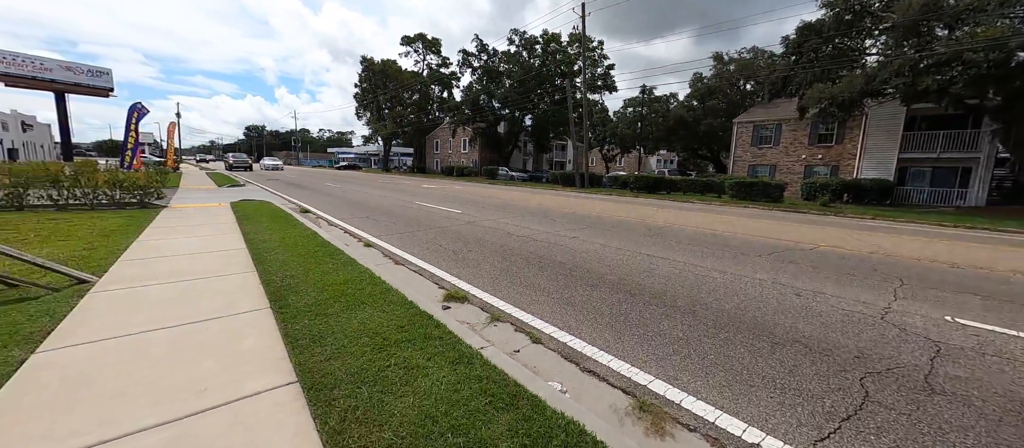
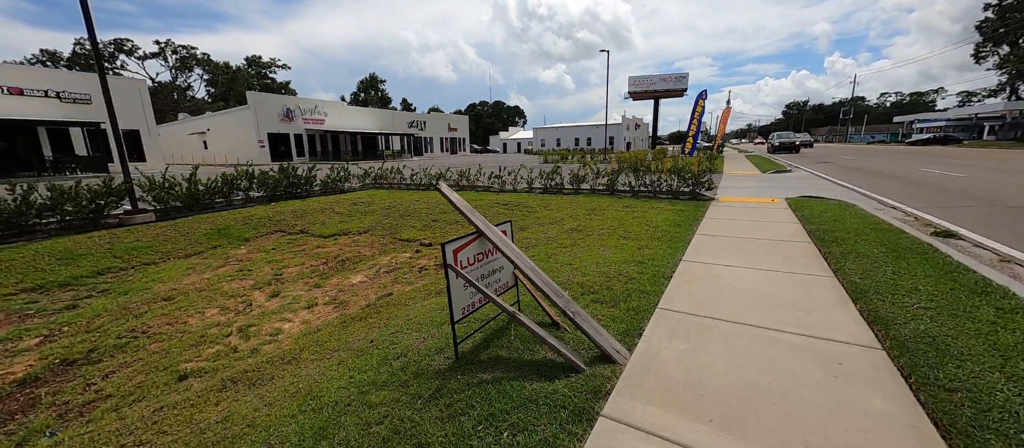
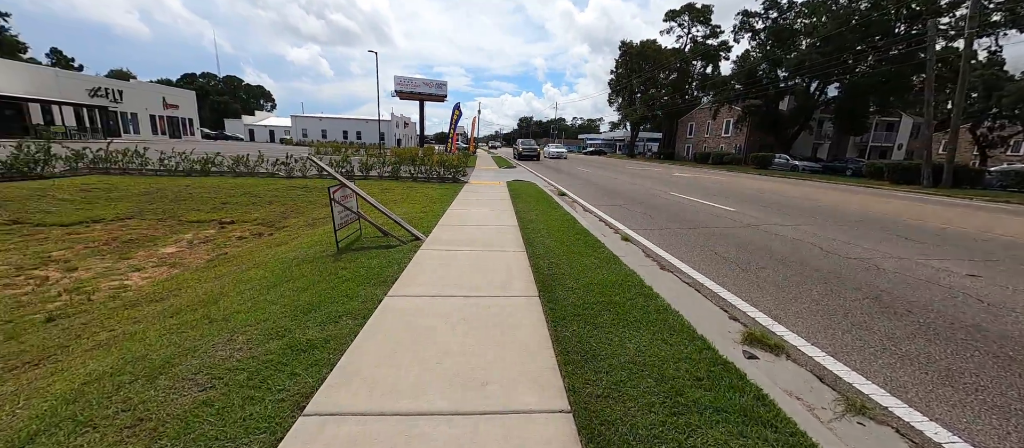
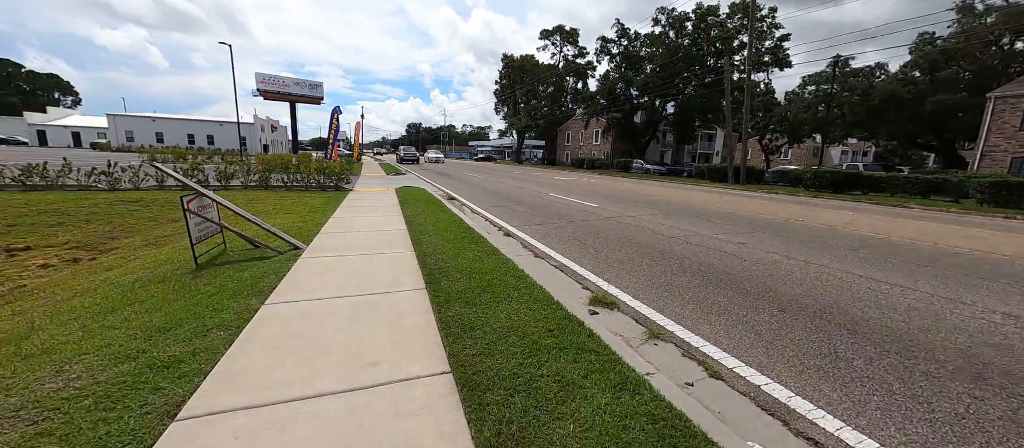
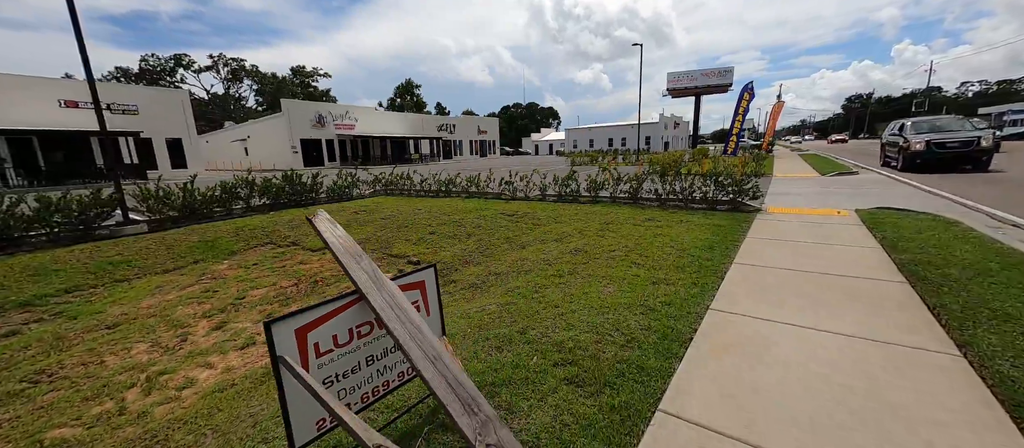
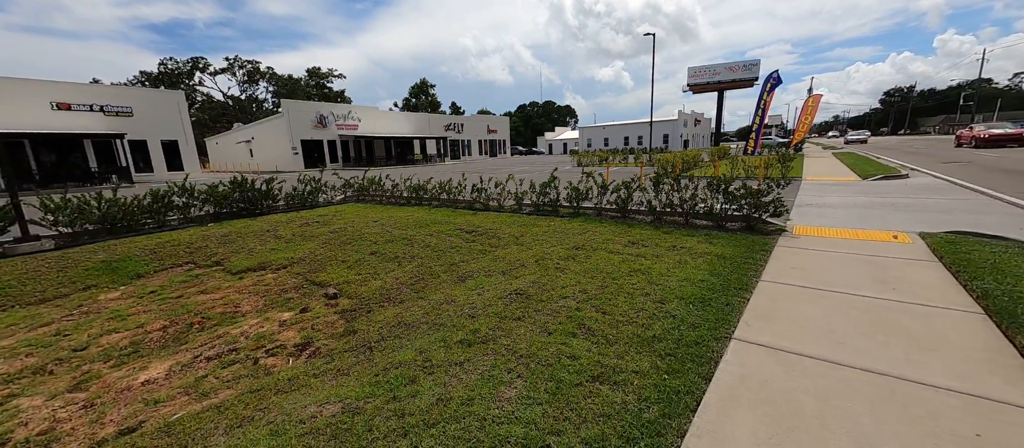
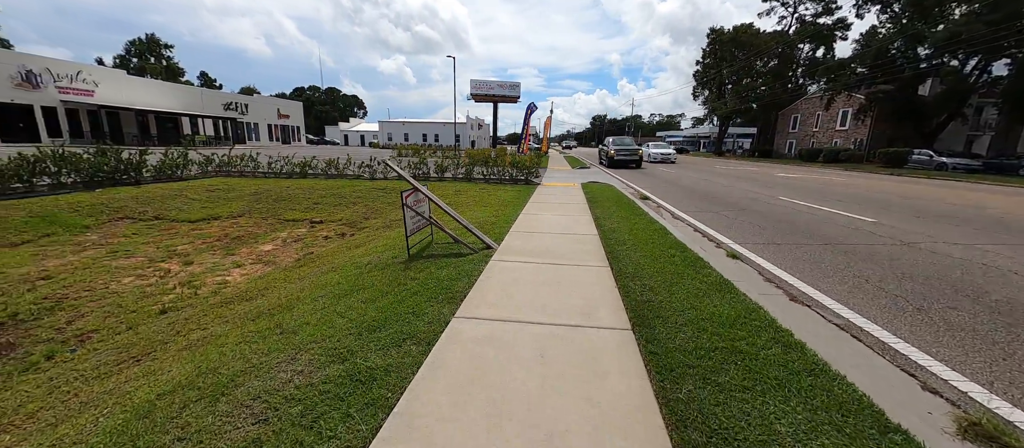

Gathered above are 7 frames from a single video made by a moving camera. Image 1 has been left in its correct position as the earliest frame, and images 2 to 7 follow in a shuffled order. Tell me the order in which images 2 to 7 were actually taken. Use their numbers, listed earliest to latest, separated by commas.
4, 3, 7, 2, 5, 6
